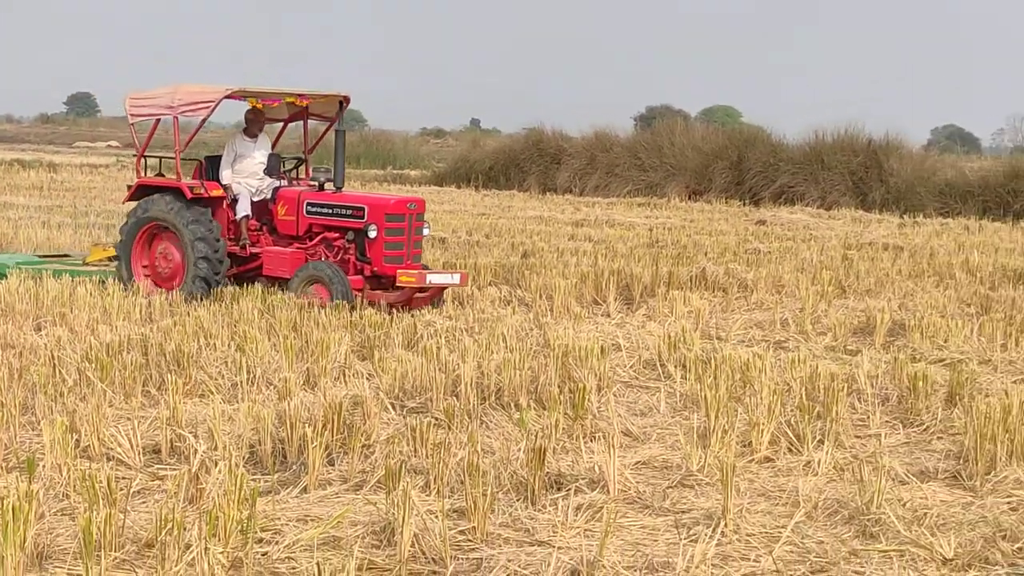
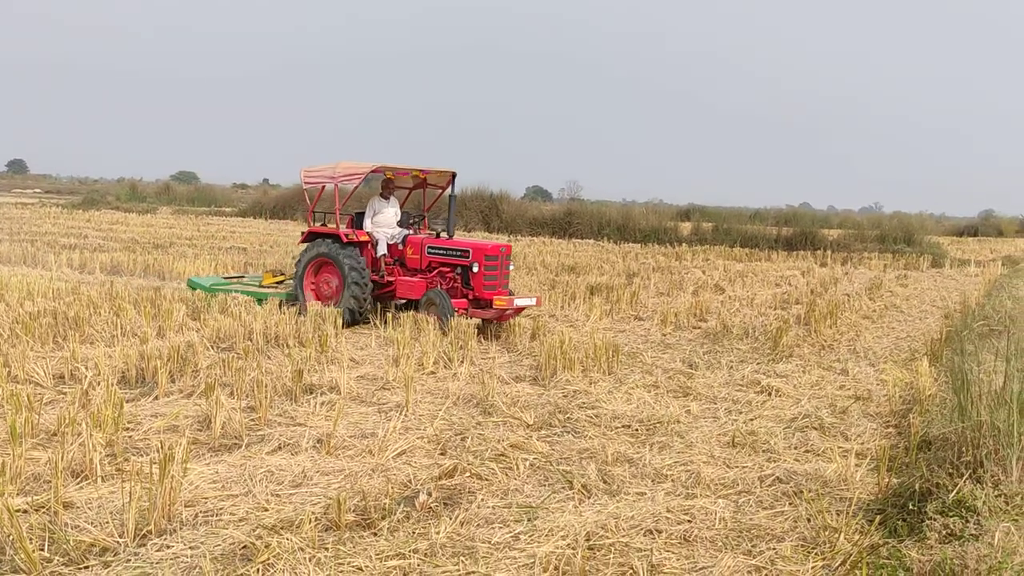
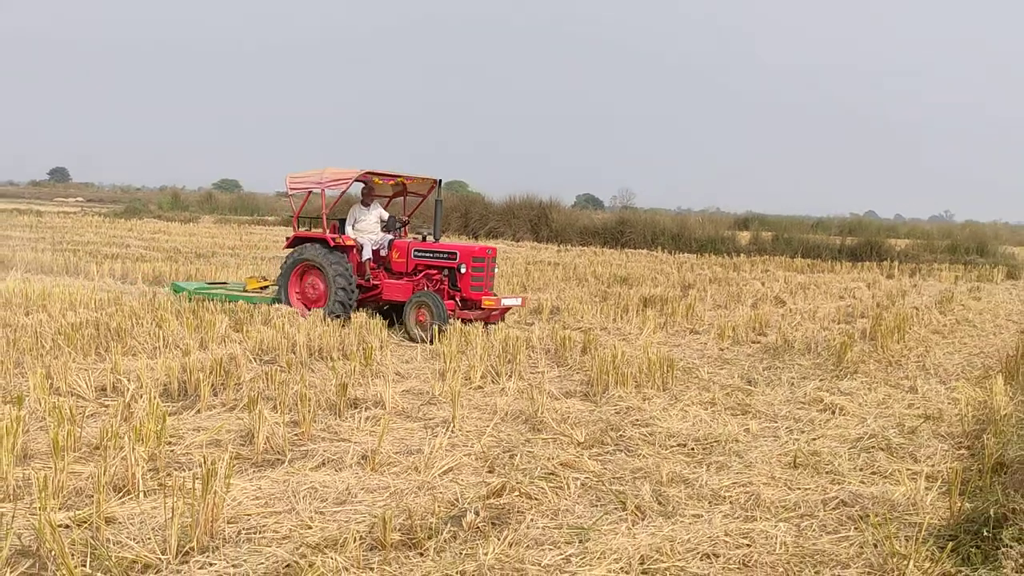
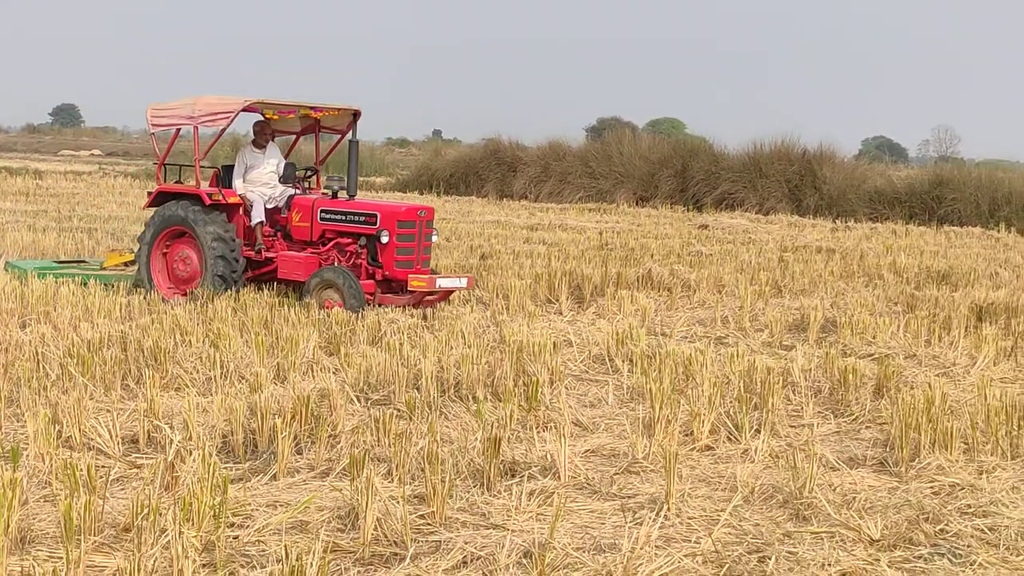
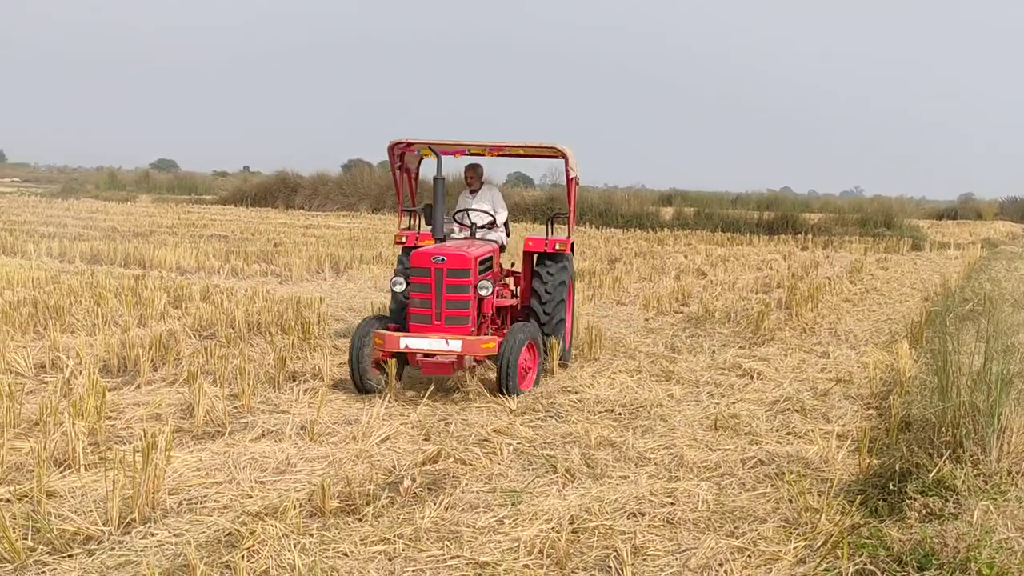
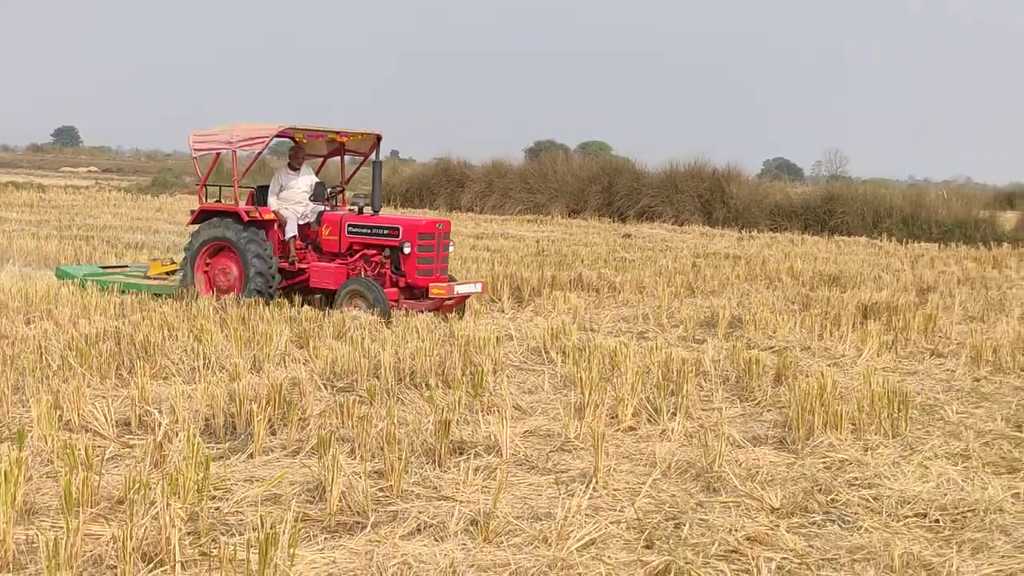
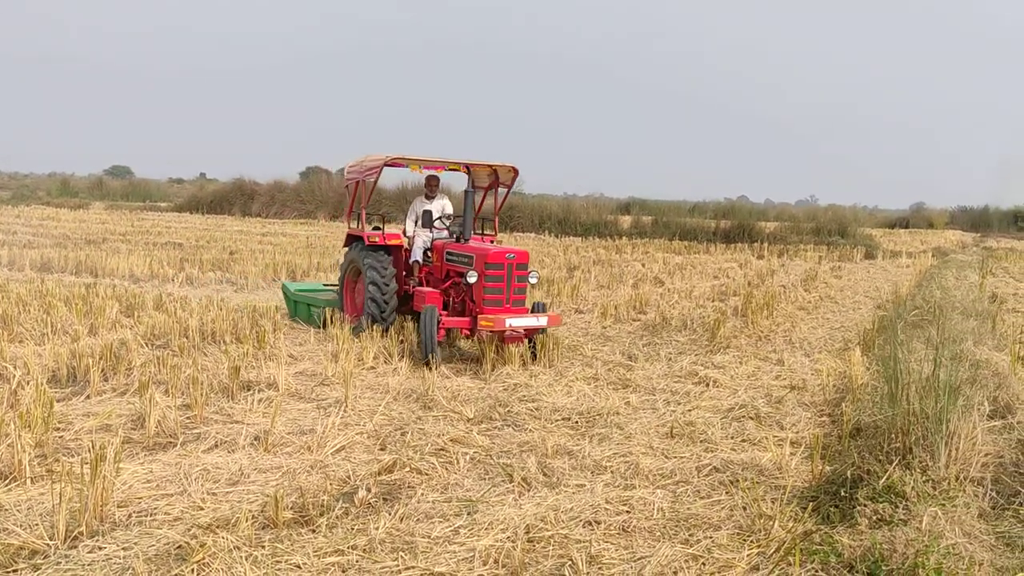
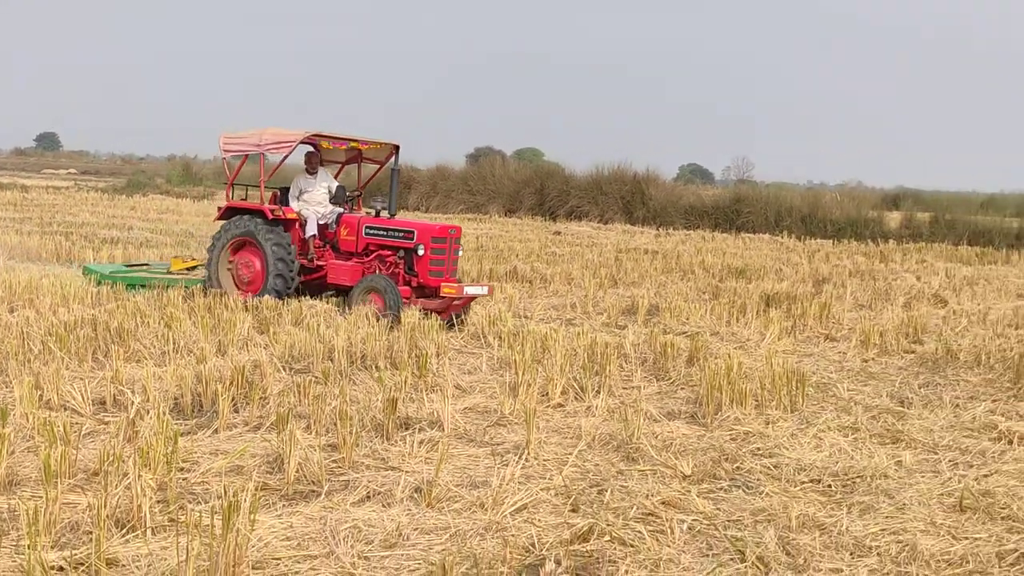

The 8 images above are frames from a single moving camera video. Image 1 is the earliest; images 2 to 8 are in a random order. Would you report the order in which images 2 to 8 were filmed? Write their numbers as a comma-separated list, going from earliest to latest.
4, 6, 8, 3, 2, 7, 5
